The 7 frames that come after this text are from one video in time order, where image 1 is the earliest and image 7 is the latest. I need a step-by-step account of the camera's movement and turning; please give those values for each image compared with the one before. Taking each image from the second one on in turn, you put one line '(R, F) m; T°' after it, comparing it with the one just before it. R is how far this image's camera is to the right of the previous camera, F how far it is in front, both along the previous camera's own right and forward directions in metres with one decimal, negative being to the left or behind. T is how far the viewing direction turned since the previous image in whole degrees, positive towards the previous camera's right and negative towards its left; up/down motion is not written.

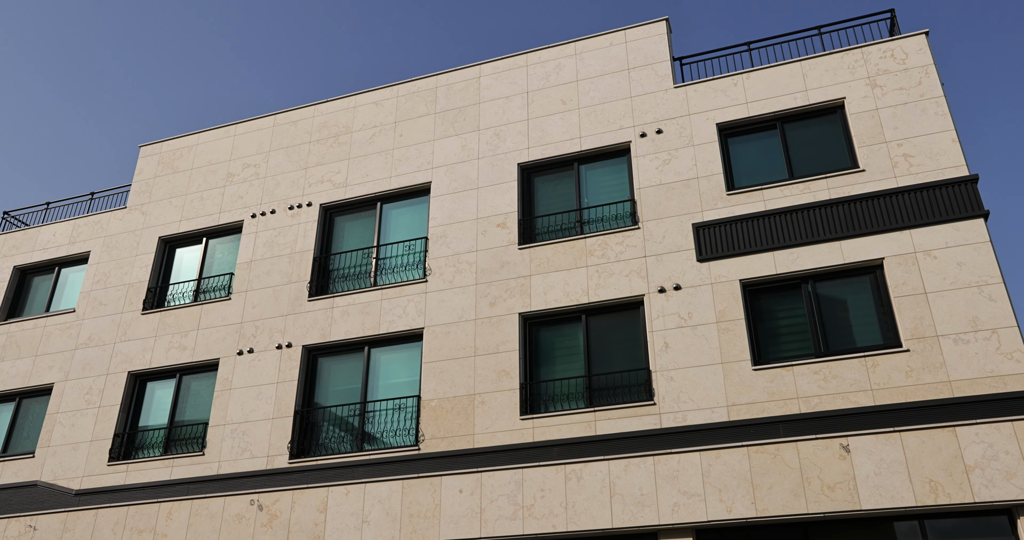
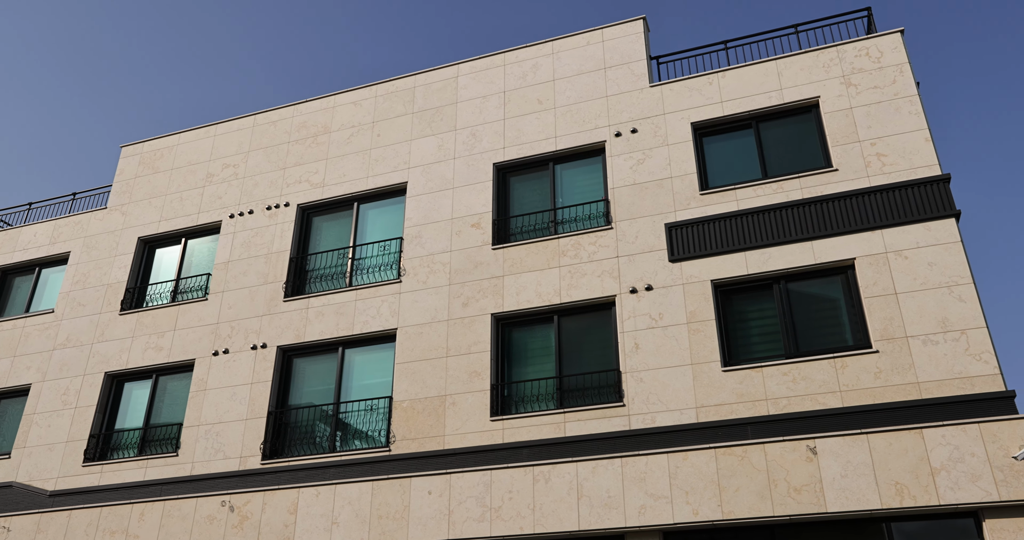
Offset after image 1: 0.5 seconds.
(+0.7, +0.1) m; -1°
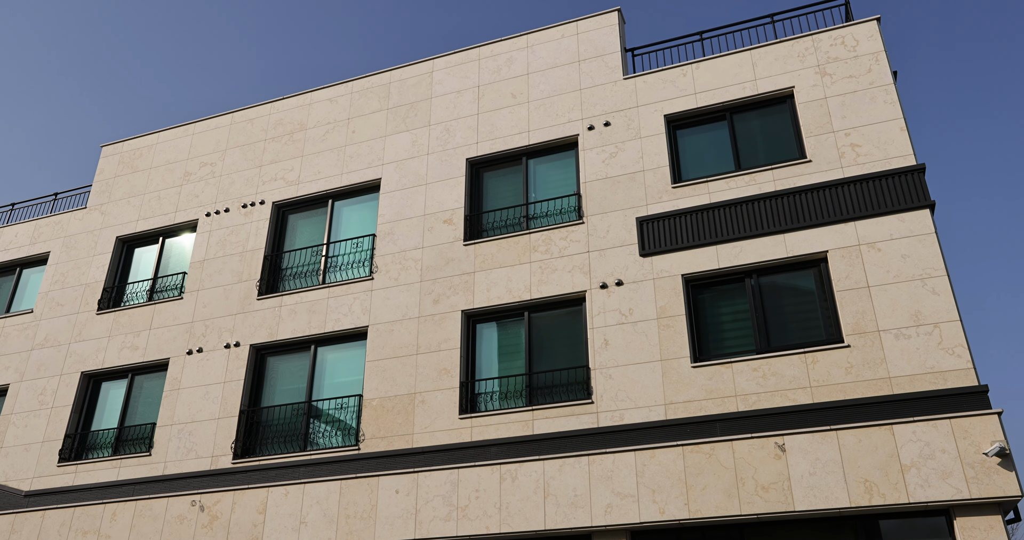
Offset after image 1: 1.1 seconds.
(+0.8, +0.2) m; -1°
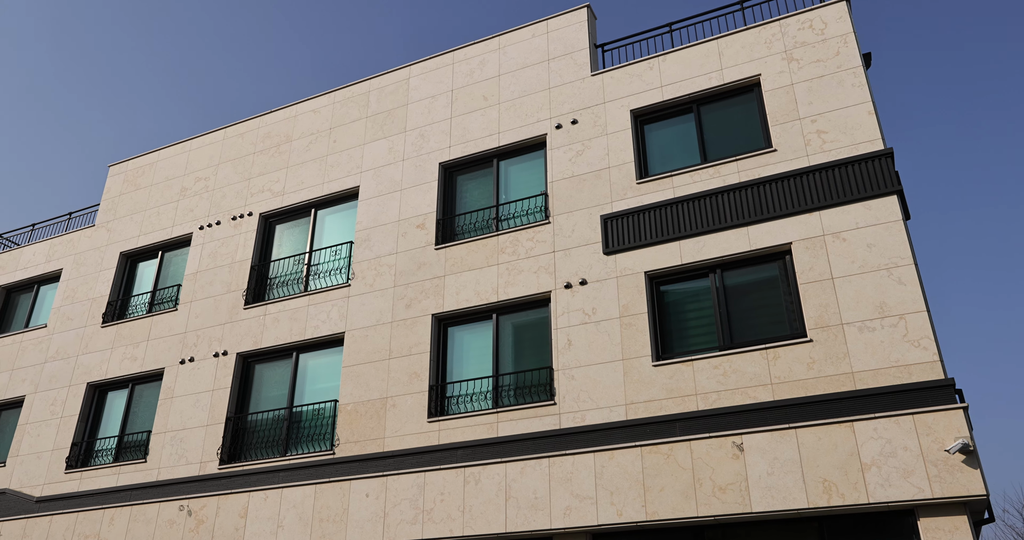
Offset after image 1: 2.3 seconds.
(+1.9, +0.1) m; -5°
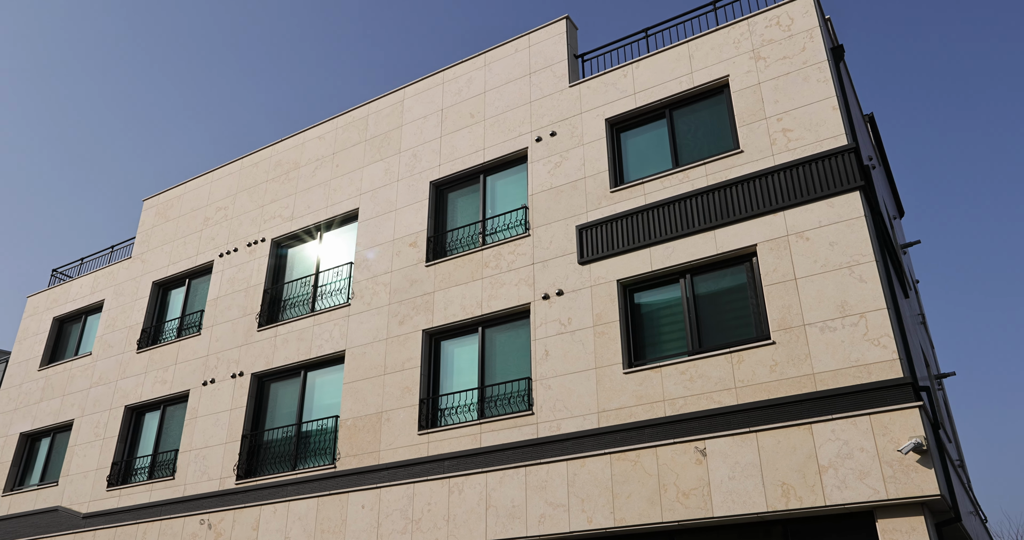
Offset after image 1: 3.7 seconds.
(+1.9, -0.3) m; -6°
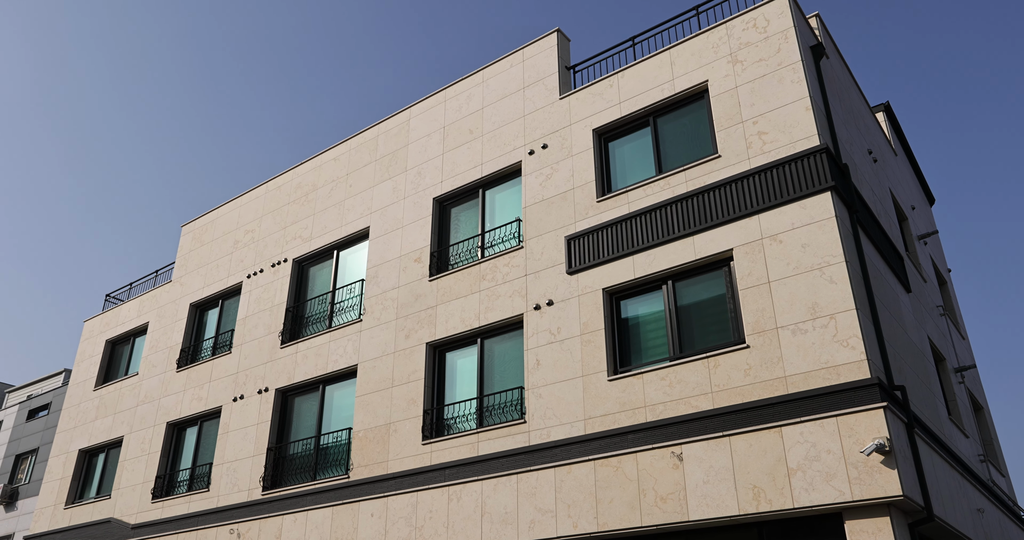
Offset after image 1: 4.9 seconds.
(+1.5, -0.3) m; -5°
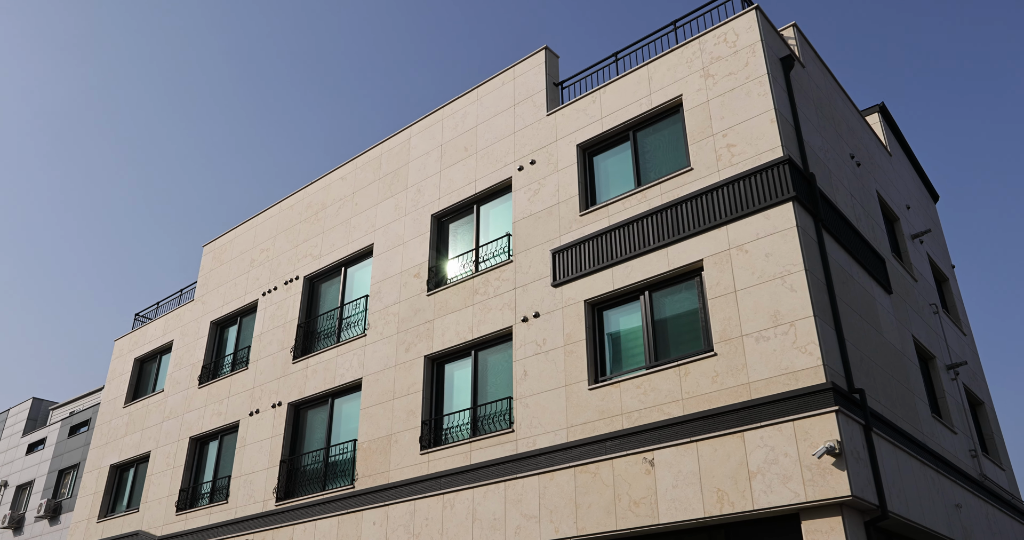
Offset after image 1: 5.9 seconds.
(+1.1, -0.6) m; -3°
